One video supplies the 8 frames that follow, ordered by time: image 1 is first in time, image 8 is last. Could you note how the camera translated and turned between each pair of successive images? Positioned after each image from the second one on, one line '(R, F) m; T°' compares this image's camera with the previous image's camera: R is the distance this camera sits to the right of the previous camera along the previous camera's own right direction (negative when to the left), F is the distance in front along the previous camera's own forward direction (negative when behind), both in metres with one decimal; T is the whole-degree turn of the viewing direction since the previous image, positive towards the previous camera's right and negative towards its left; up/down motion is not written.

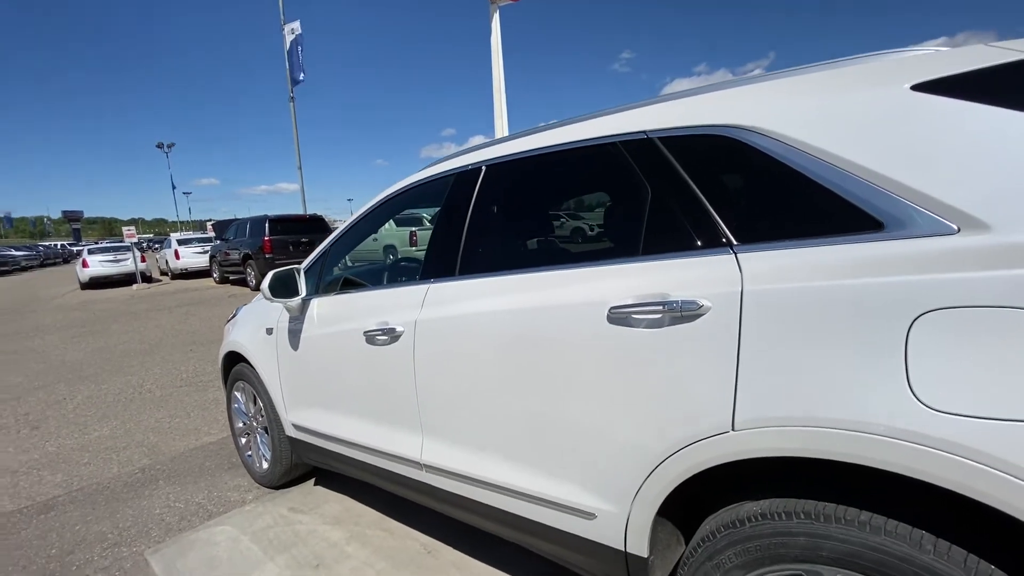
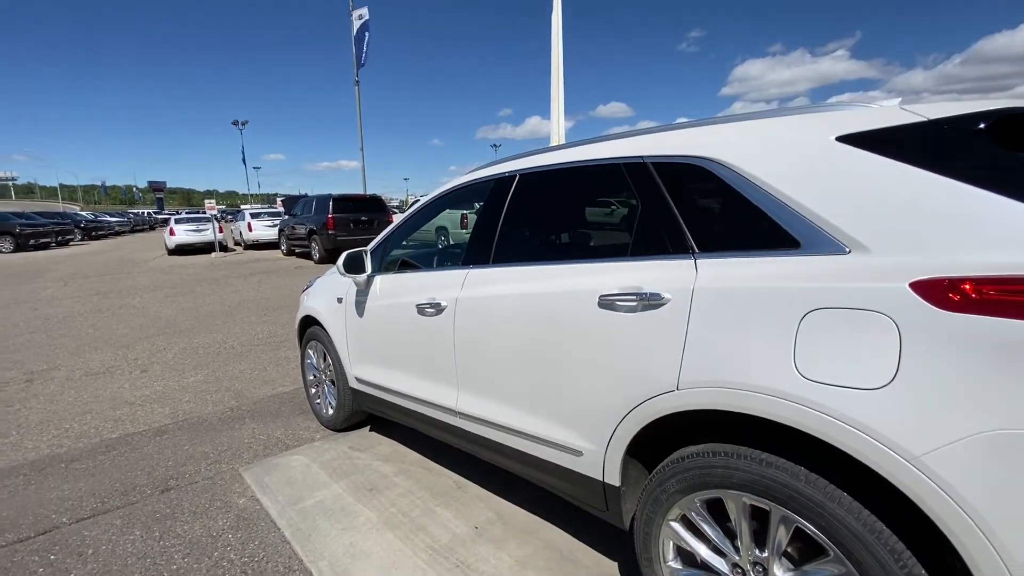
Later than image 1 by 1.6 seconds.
(+0.1, -0.5) m; -6°
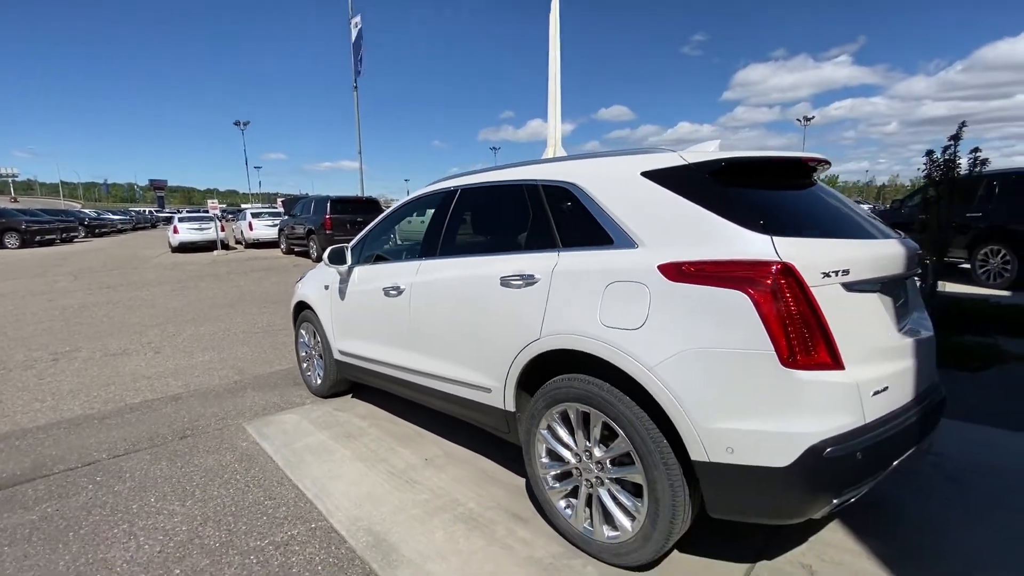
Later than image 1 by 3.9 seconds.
(+0.4, -0.8) m; 0°
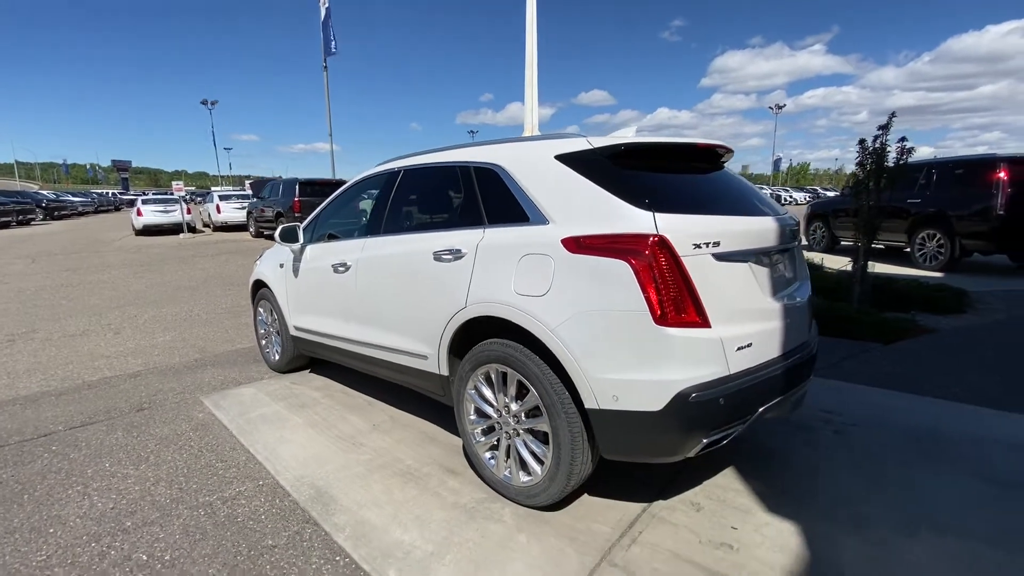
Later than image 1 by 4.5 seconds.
(+0.3, -0.2) m; +2°
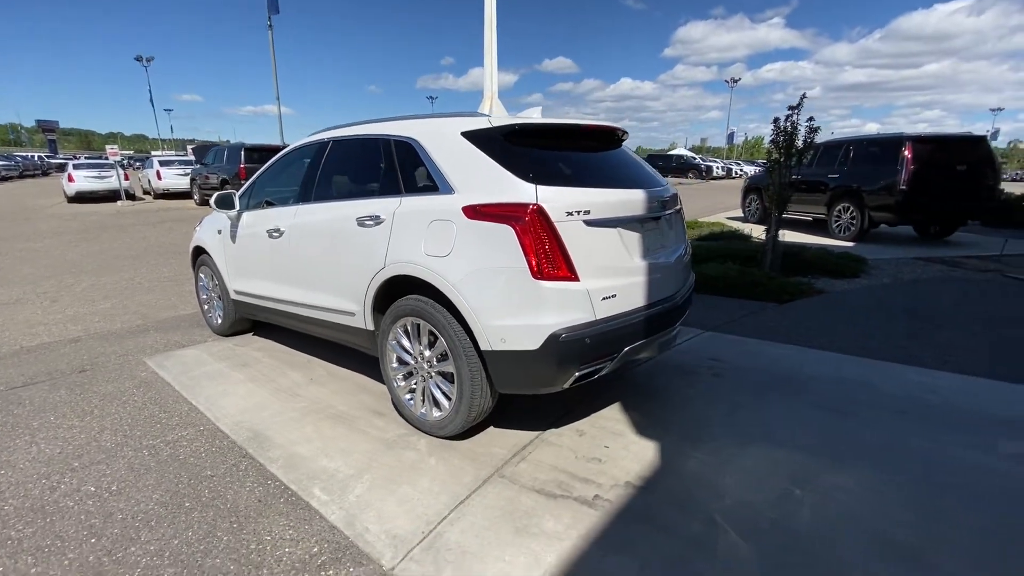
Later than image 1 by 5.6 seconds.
(+0.3, -0.4) m; +4°
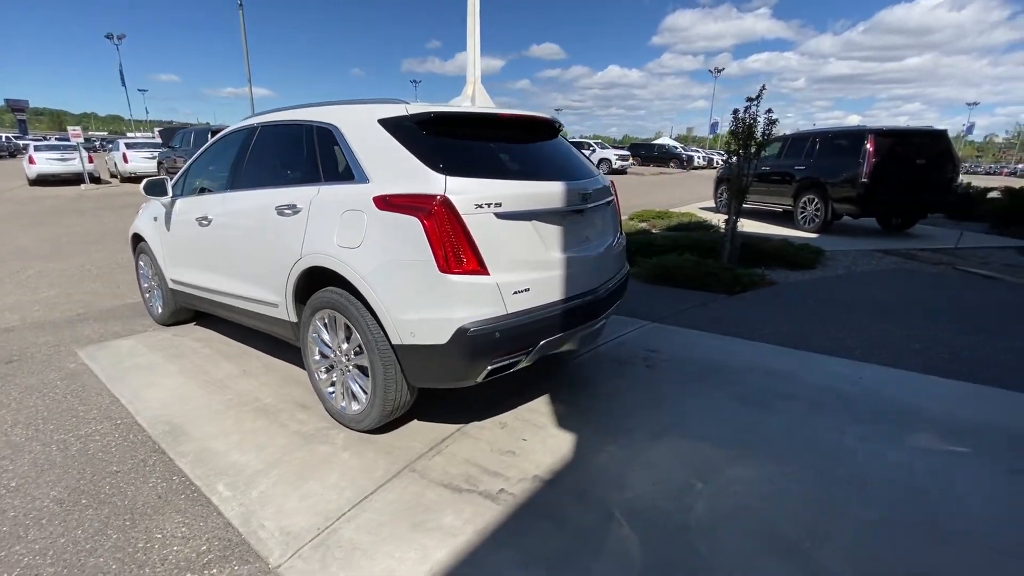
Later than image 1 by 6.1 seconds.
(+0.4, 0.0) m; +2°
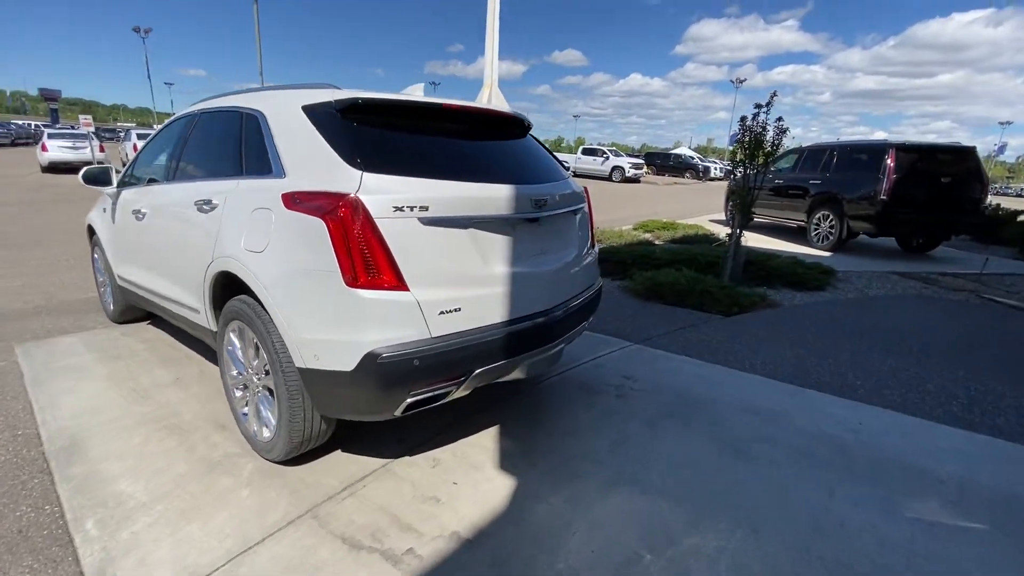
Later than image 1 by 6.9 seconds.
(+0.4, +0.4) m; -2°
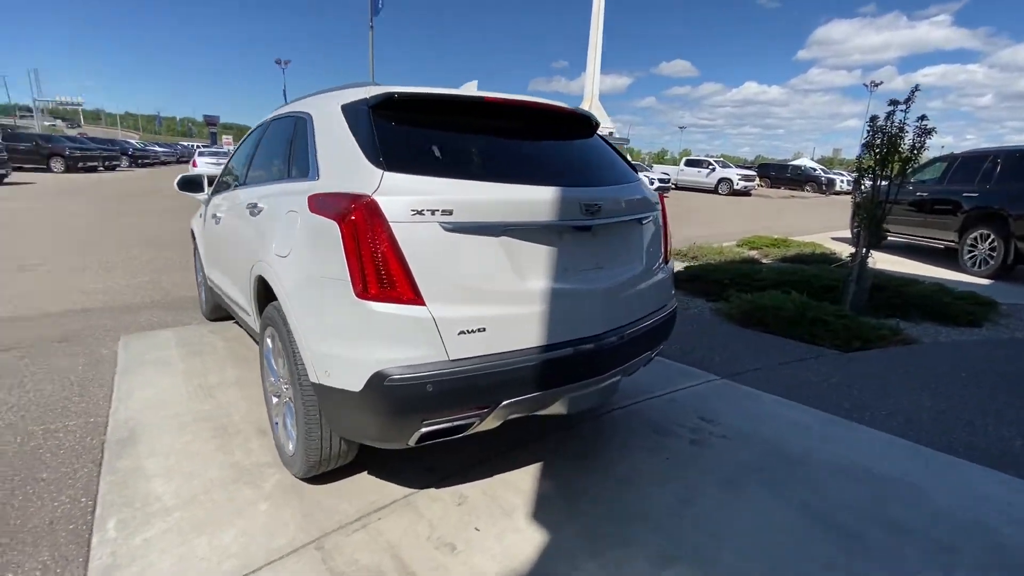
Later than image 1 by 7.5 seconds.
(+0.2, +0.4) m; -11°
